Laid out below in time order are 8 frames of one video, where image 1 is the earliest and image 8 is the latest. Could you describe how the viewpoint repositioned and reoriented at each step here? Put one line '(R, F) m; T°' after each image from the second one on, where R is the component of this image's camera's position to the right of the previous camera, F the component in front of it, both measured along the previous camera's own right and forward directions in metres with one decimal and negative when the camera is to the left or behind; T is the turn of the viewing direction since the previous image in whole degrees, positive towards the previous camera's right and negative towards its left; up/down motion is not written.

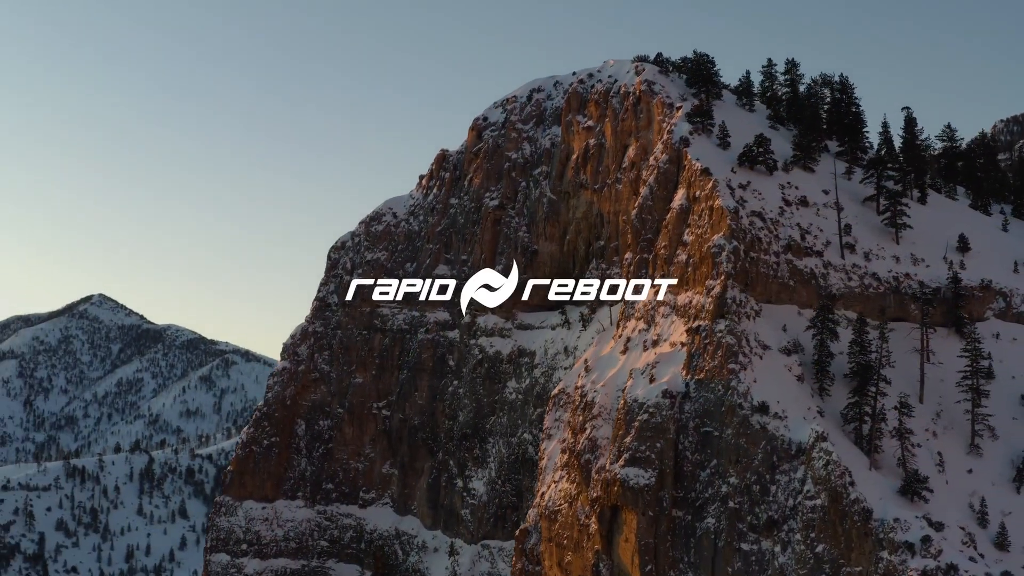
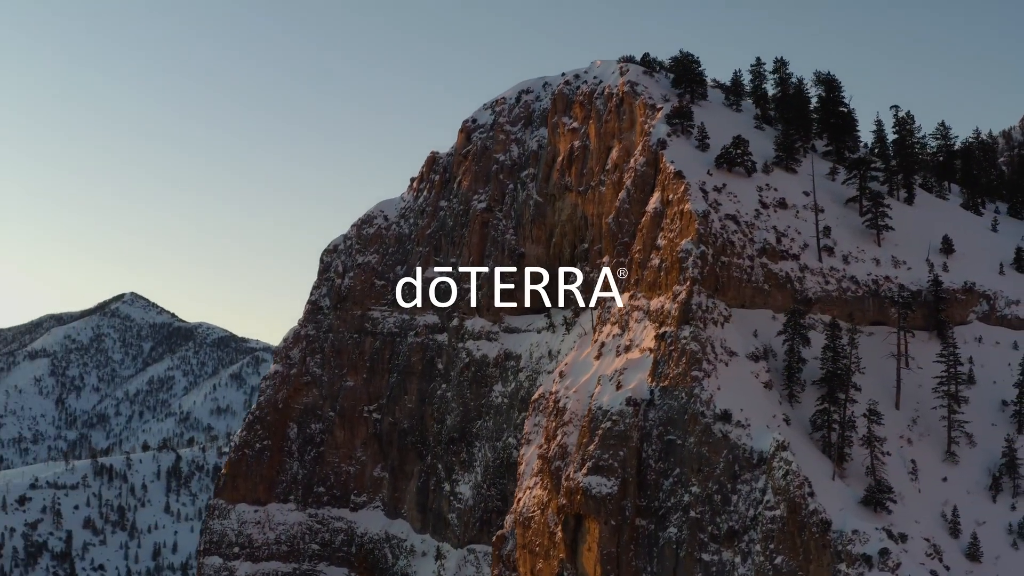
(+3.6, +0.7) m; -1°
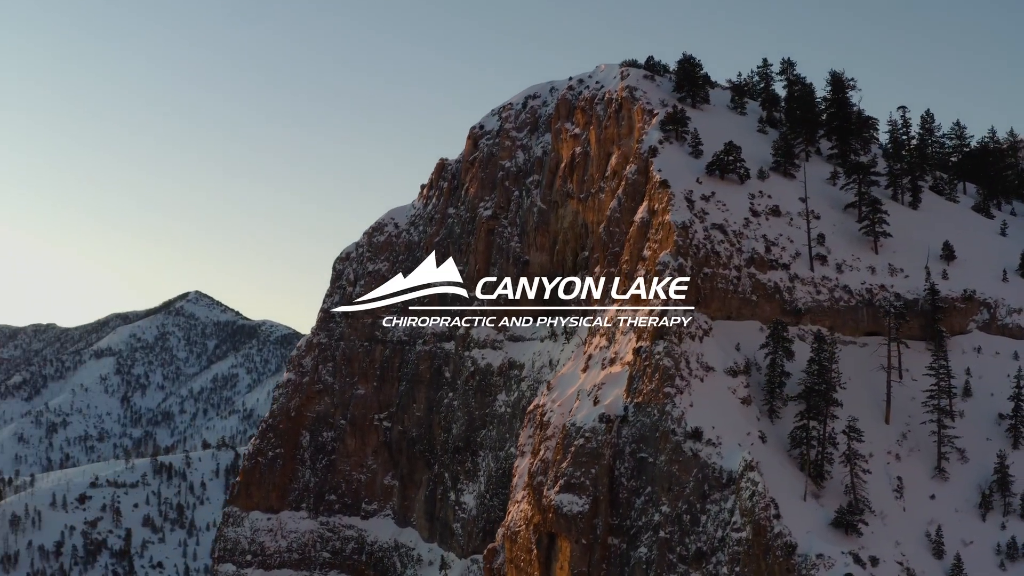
(+4.6, +0.7) m; -3°
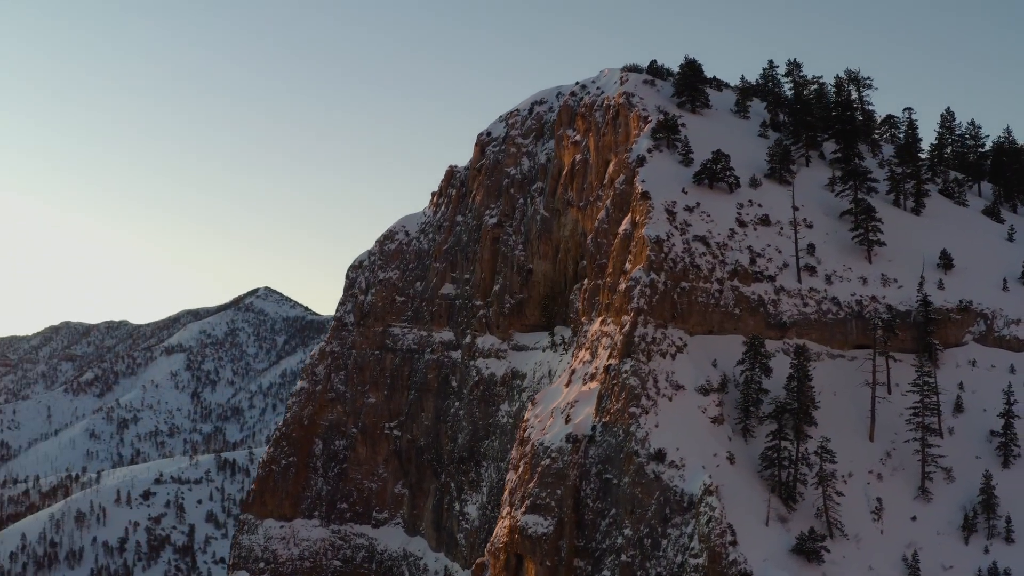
(+5.1, +0.8) m; -3°
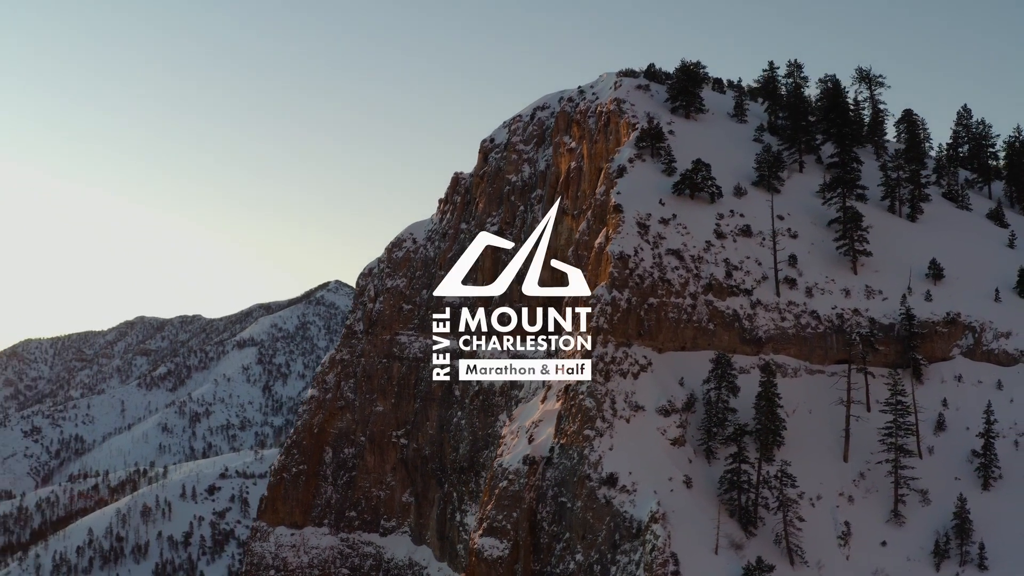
(+5.6, +0.9) m; -3°
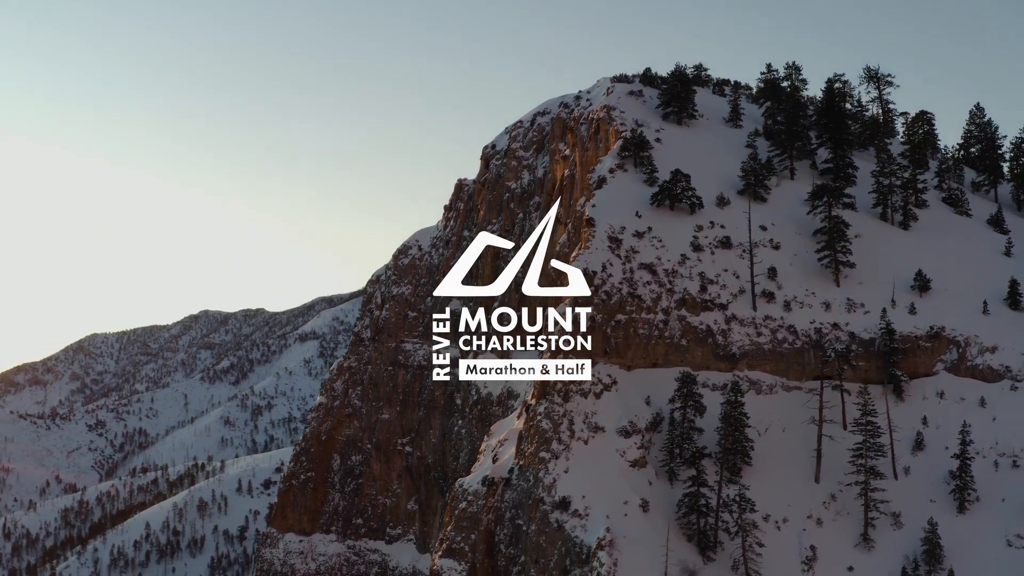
(+5.0, +0.8) m; -3°
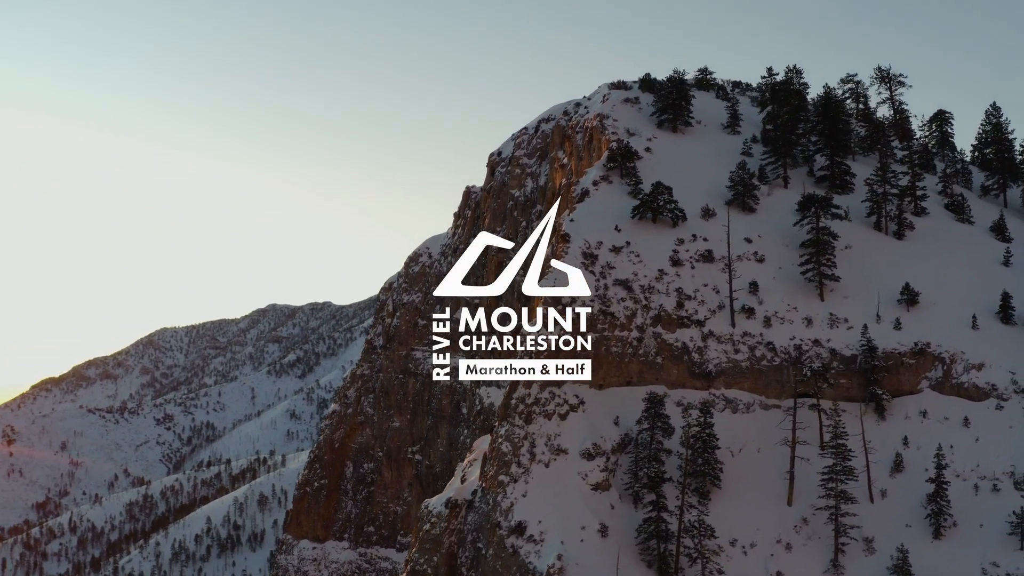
(+5.0, +0.6) m; -3°
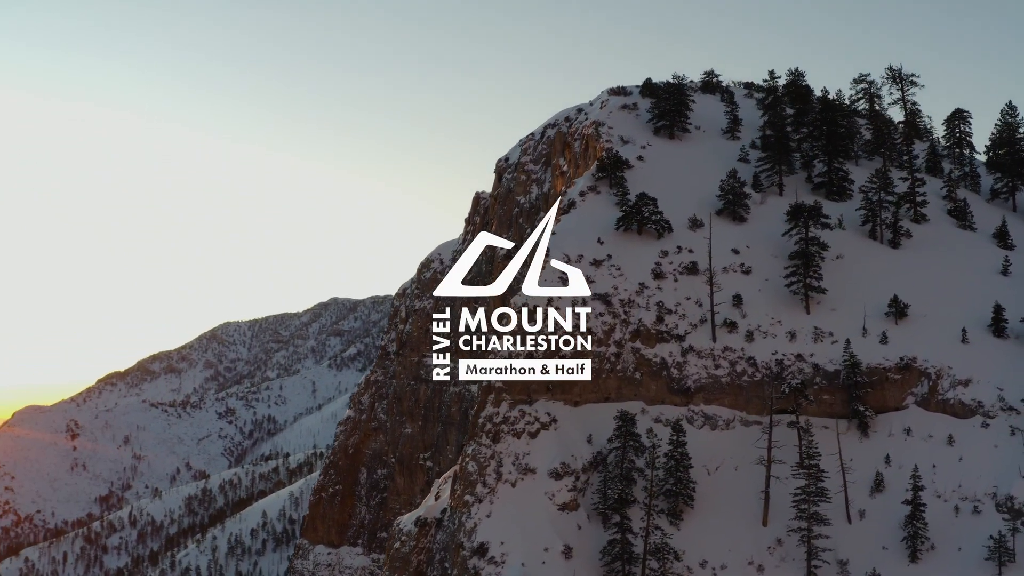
(+4.5, +0.5) m; -3°
